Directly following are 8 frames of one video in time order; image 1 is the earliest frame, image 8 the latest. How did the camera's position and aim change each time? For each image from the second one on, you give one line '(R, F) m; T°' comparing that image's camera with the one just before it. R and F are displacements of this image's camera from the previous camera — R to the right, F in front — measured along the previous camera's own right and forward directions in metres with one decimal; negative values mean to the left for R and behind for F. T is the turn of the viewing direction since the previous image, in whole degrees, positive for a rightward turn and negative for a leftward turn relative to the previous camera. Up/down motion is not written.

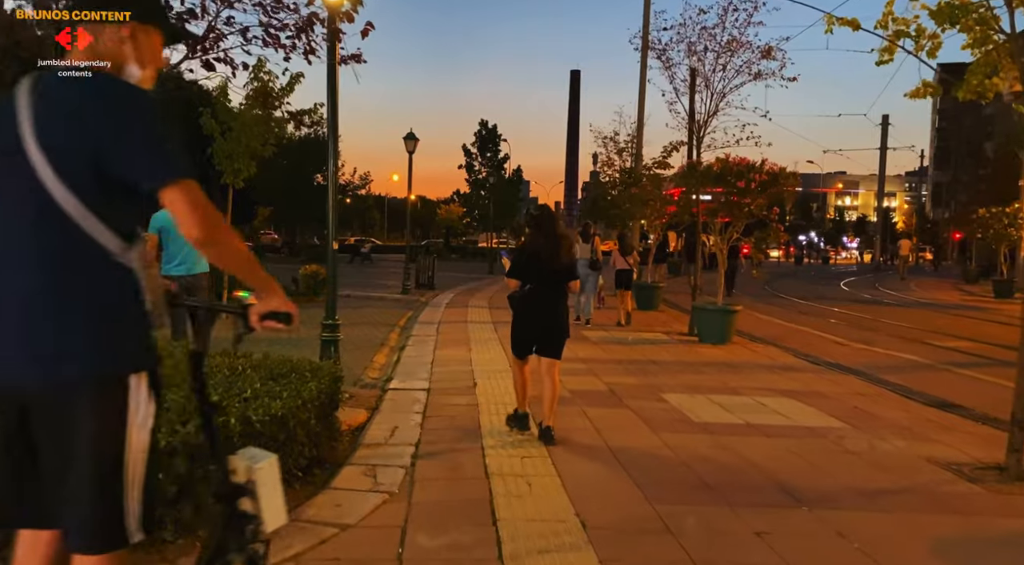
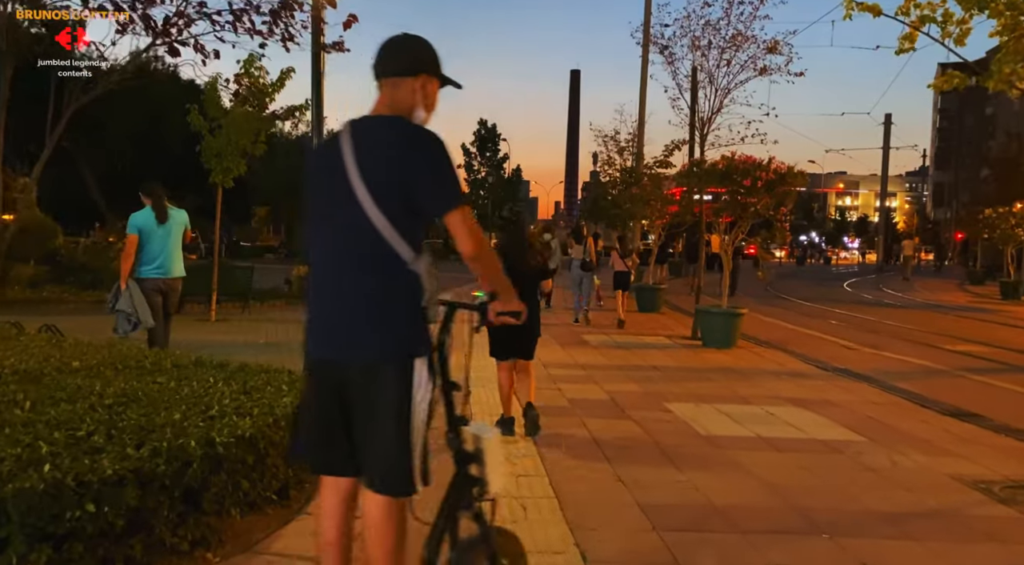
(0.0, +0.4) m; 0°
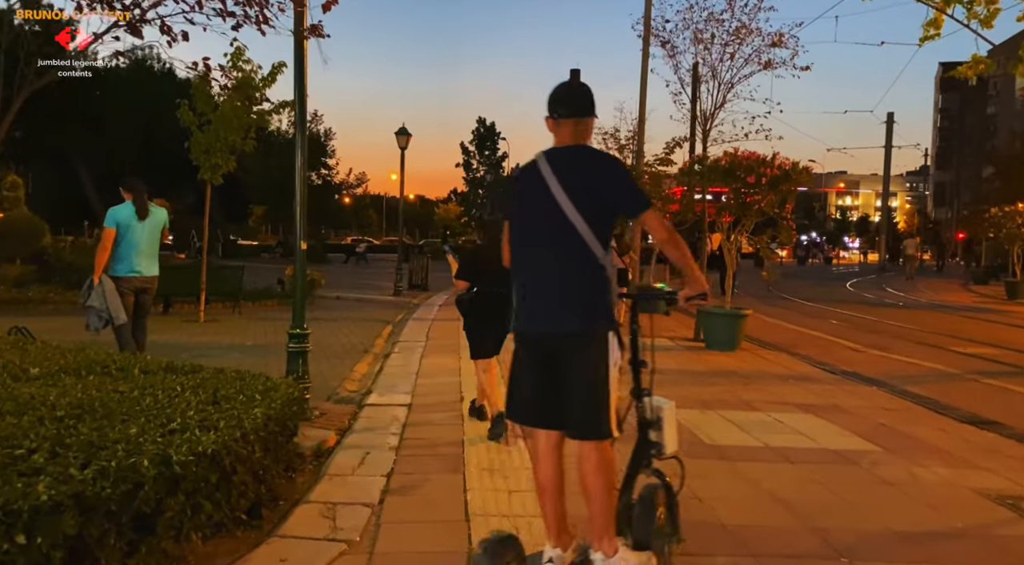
(0.0, +0.4) m; 0°
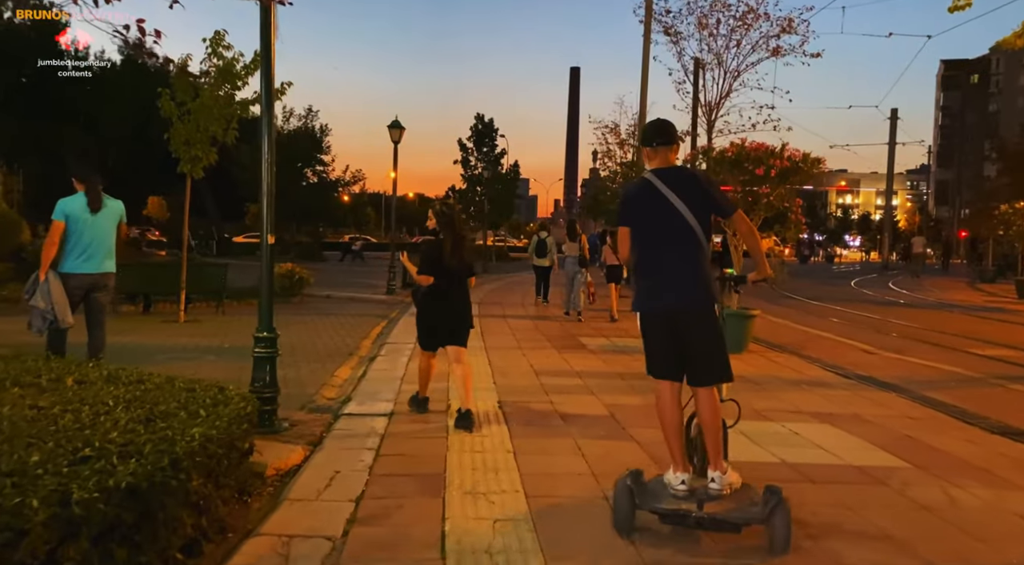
(+0.1, +0.7) m; 0°
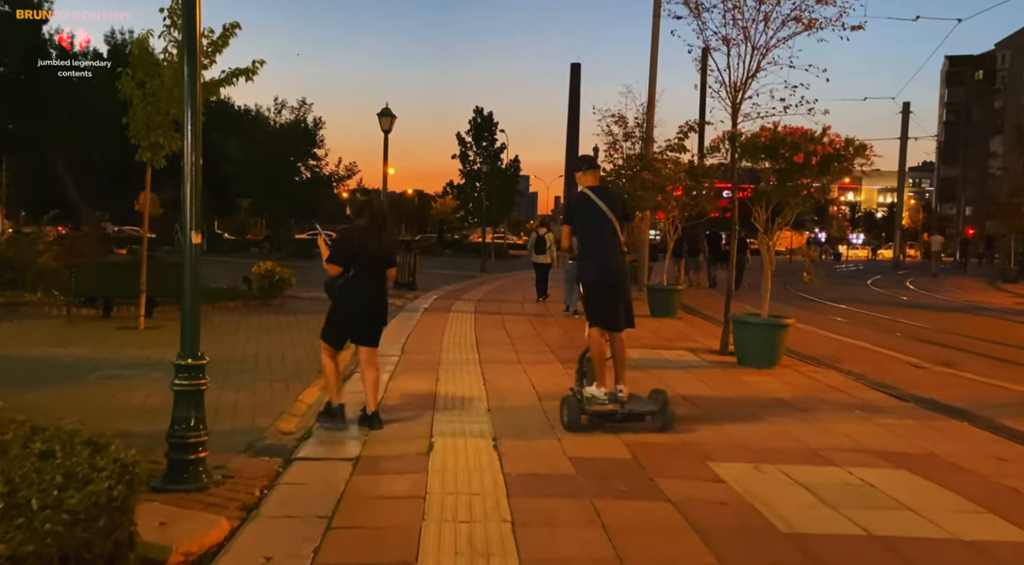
(0.0, +1.5) m; 0°
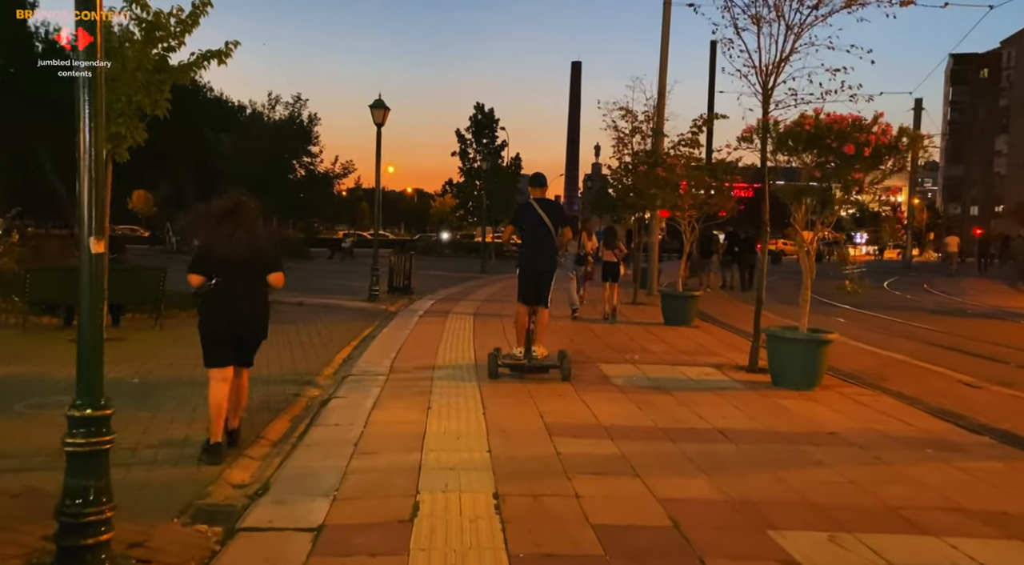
(0.0, +1.2) m; 0°
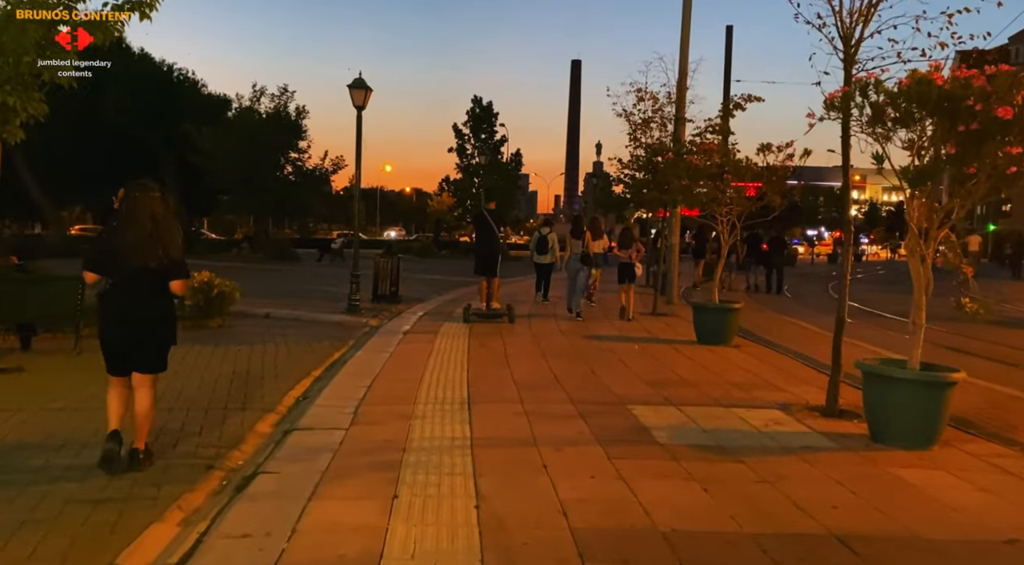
(0.0, +2.4) m; 0°
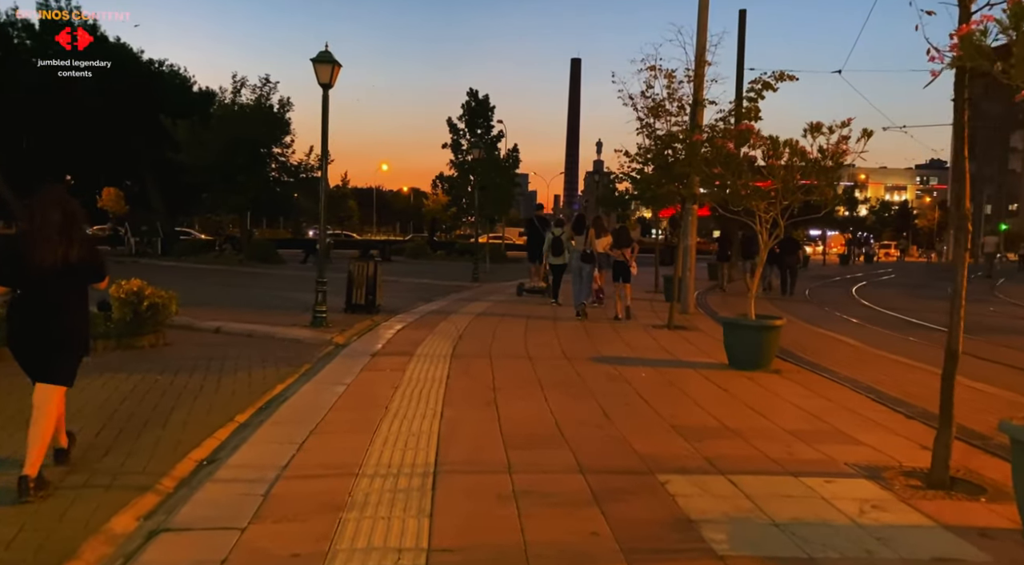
(+0.1, +2.2) m; 0°
